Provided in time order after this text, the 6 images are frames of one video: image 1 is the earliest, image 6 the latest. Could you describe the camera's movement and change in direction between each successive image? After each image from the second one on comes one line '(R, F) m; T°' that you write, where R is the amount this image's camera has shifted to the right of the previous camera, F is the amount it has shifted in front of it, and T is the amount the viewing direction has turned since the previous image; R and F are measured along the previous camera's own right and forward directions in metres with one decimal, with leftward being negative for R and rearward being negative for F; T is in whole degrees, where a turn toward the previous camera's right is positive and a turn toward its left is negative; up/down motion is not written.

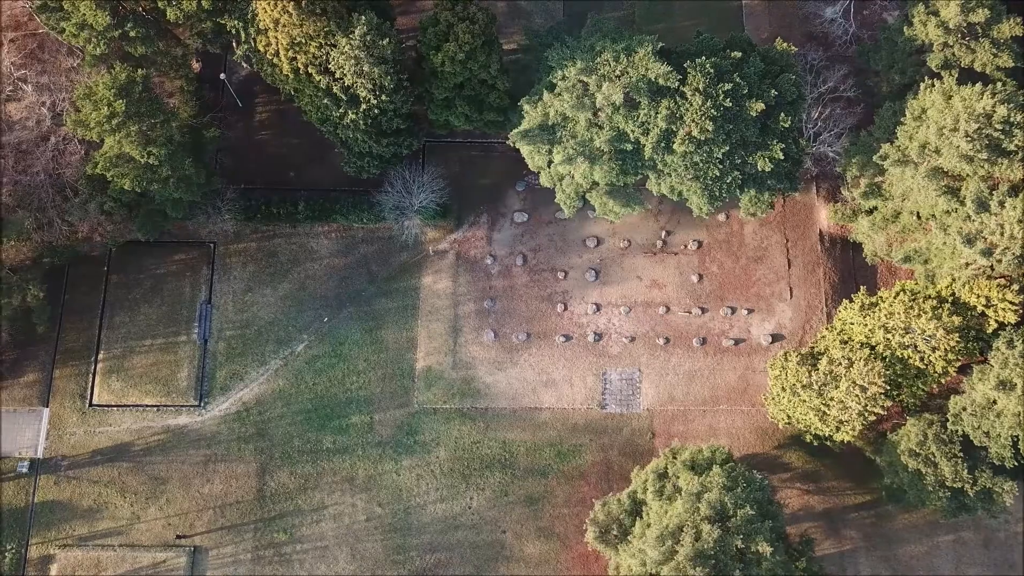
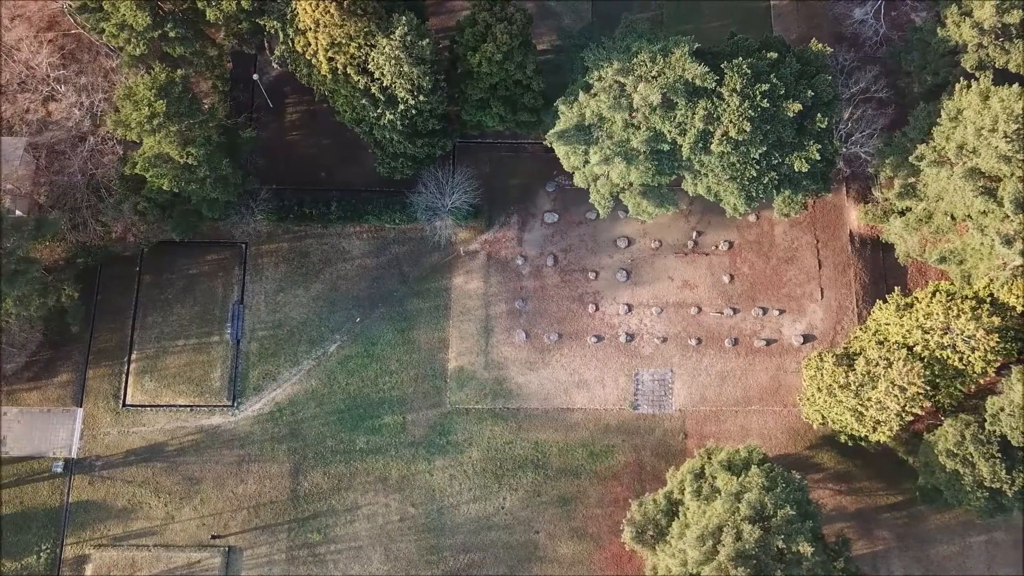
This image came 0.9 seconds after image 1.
(-1.1, 0.0) m; 0°
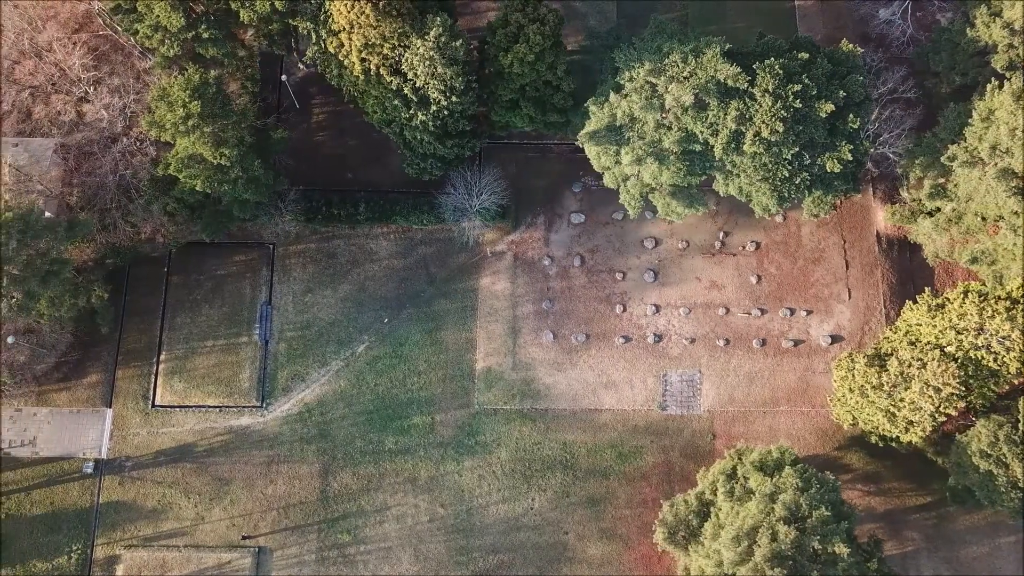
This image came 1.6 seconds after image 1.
(-0.9, 0.0) m; 0°
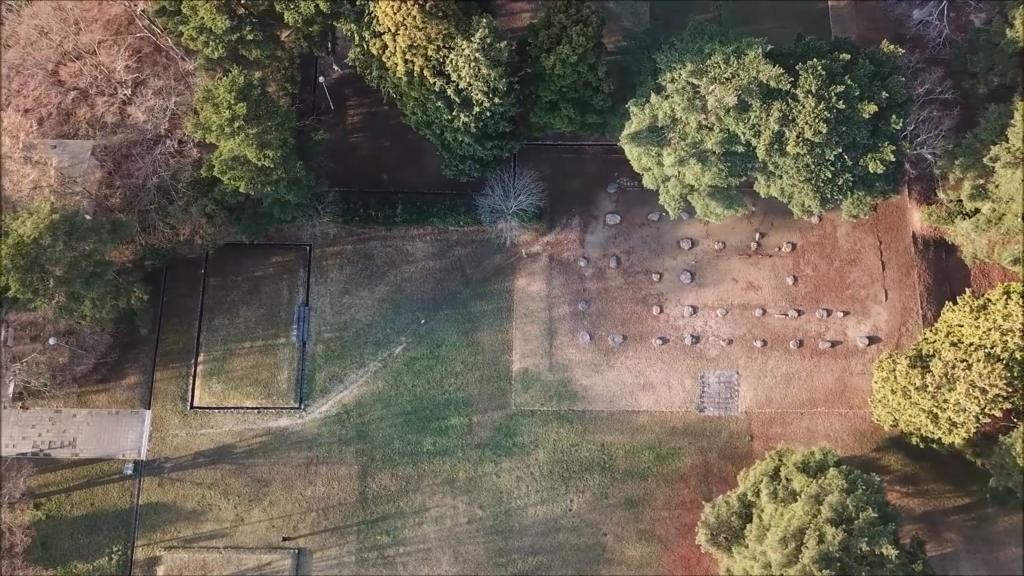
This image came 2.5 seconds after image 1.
(-1.2, 0.0) m; 0°
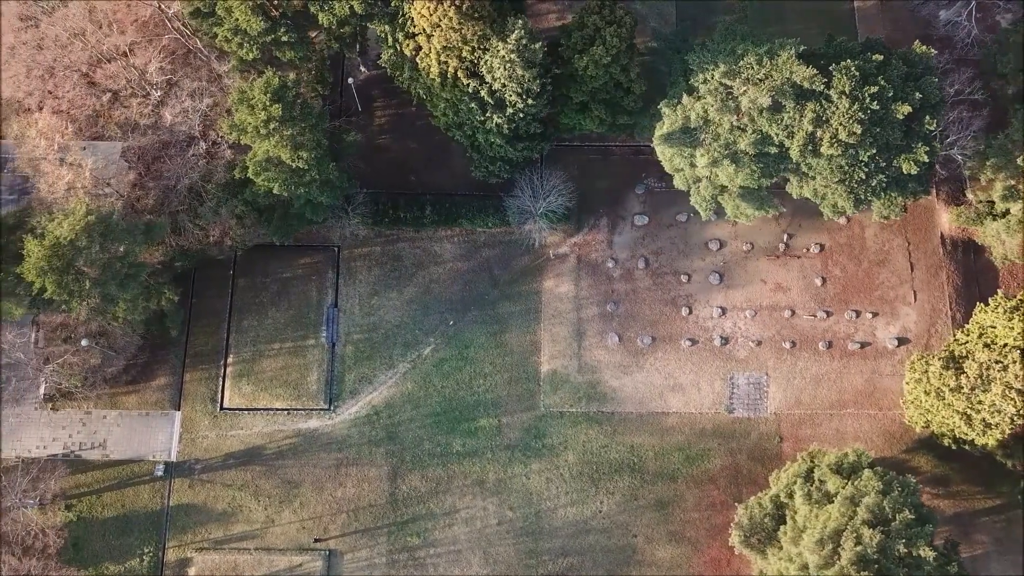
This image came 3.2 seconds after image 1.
(-1.0, 0.0) m; 0°
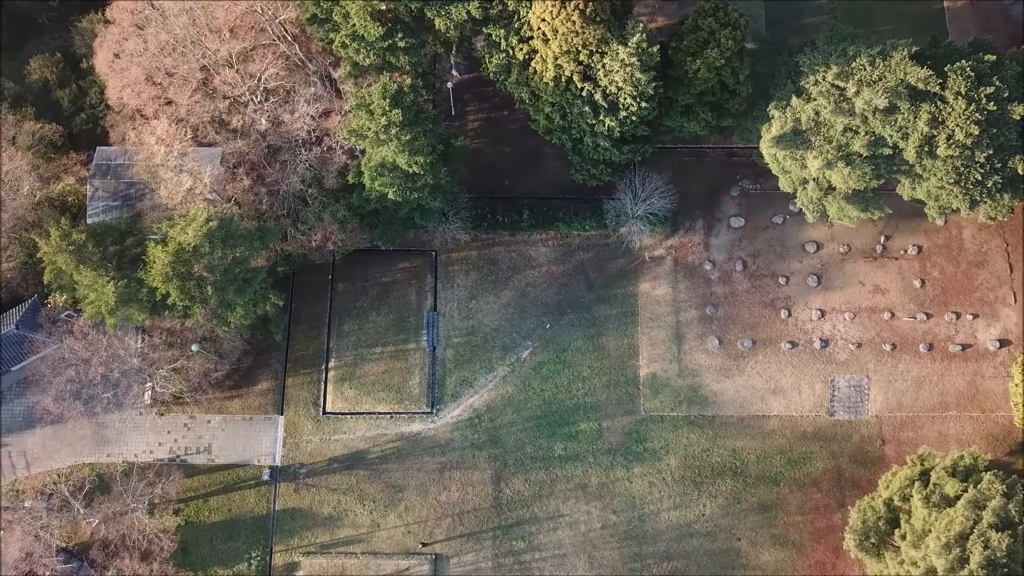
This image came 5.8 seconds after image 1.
(-3.2, 0.0) m; -1°
